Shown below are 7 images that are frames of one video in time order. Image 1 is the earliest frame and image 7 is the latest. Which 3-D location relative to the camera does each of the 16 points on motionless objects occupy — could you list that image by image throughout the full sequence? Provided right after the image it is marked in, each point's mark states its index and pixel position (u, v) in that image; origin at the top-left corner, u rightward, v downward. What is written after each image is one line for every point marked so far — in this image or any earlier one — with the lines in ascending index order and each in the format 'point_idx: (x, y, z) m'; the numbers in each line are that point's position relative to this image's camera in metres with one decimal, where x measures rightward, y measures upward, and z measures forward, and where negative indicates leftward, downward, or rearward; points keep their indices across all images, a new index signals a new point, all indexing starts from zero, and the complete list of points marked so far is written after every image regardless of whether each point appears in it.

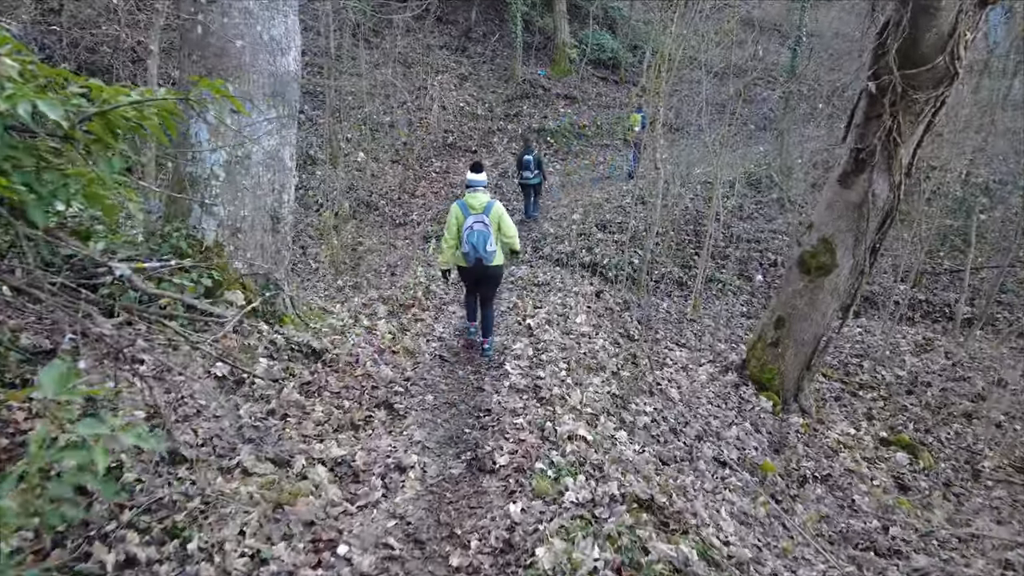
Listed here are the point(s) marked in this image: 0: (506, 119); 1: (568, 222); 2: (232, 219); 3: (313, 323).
0: (-0.2, +4.8, +18.1) m
1: (+1.1, +1.3, +12.4) m
2: (-2.3, +0.6, +5.2) m
3: (-1.8, -0.3, +5.9) m
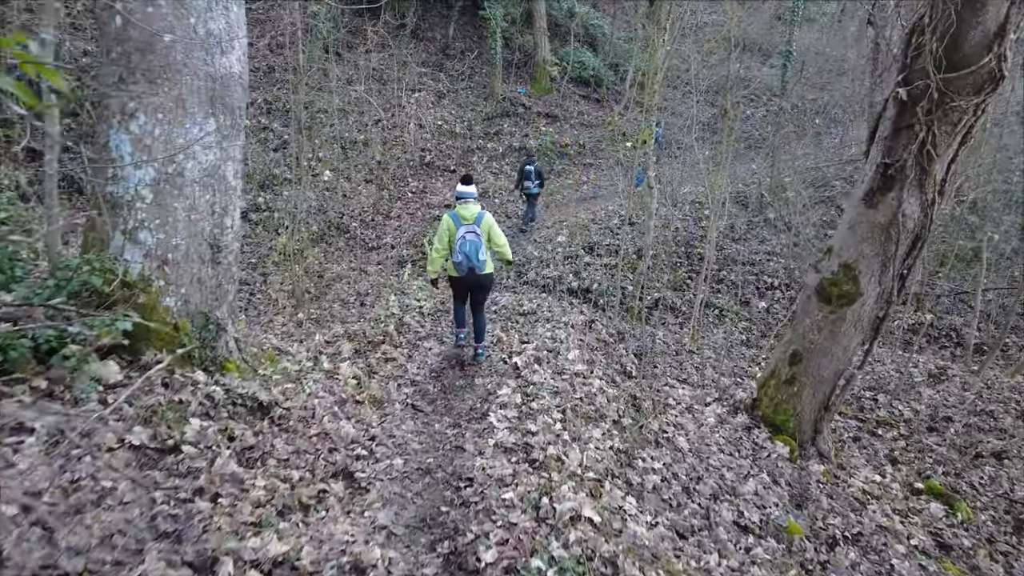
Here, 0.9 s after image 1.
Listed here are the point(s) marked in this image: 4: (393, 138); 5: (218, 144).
0: (-0.7, +4.1, +17.4) m
1: (+0.8, +0.8, +11.6) m
2: (-2.4, +0.3, +4.3) m
3: (-2.0, -0.6, +5.0) m
4: (-2.9, +3.7, +15.6) m
5: (-2.1, +1.0, +4.5) m
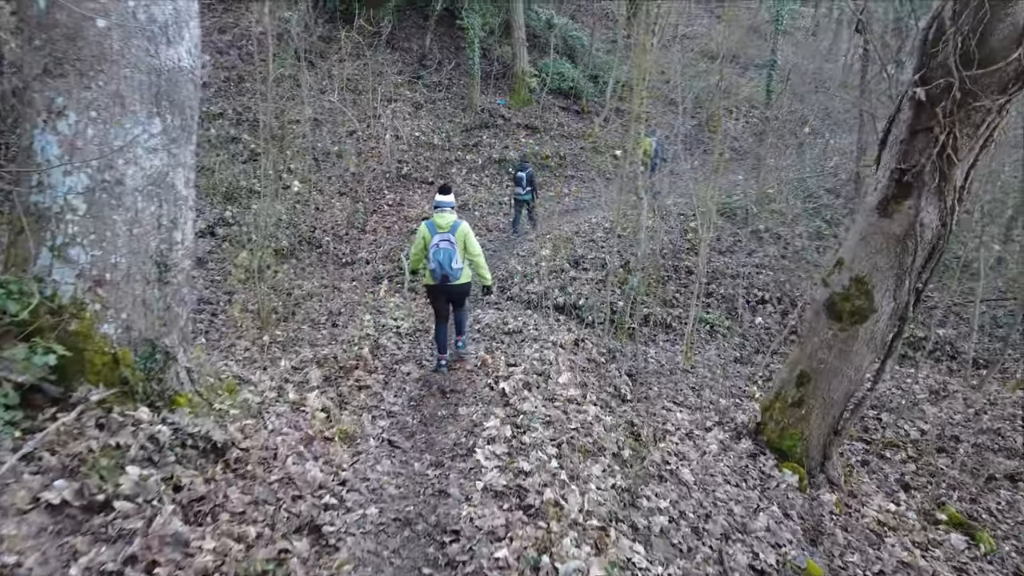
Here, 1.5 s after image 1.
0: (-1.3, +3.7, +17.0) m
1: (+0.4, +0.5, +11.2) m
2: (-2.4, +0.1, +3.8) m
3: (-2.0, -0.8, +4.4) m
4: (-3.4, +3.3, +15.1) m
5: (-2.2, +0.9, +4.0) m
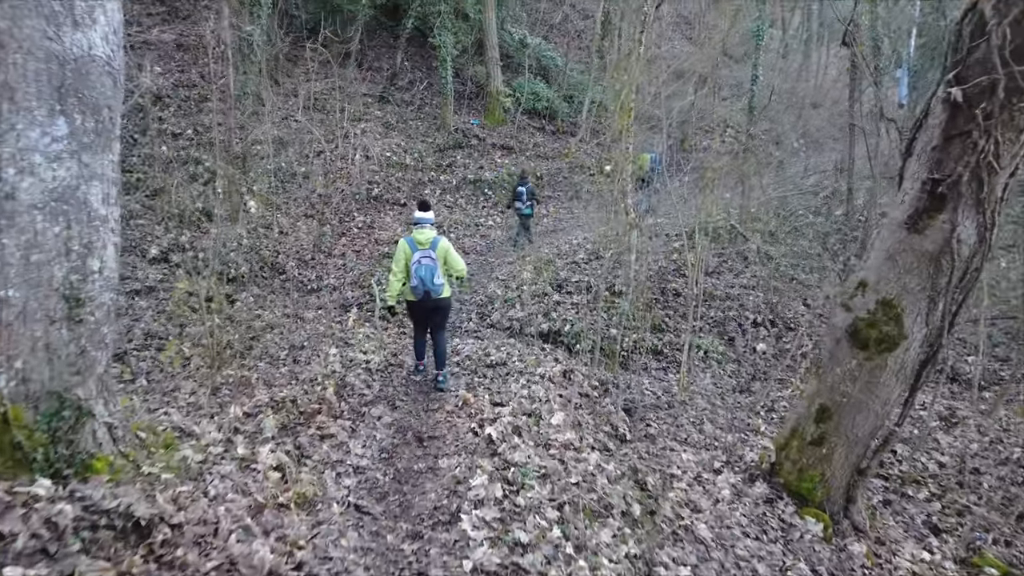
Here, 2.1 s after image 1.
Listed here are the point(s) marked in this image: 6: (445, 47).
0: (-1.9, +3.0, +16.4) m
1: (+0.1, +0.1, +10.5) m
2: (-2.5, -0.1, +3.0) m
3: (-2.1, -1.0, +3.6) m
4: (-3.9, +2.7, +14.4) m
5: (-2.2, +0.7, +3.3) m
6: (-1.9, +6.8, +18.0) m
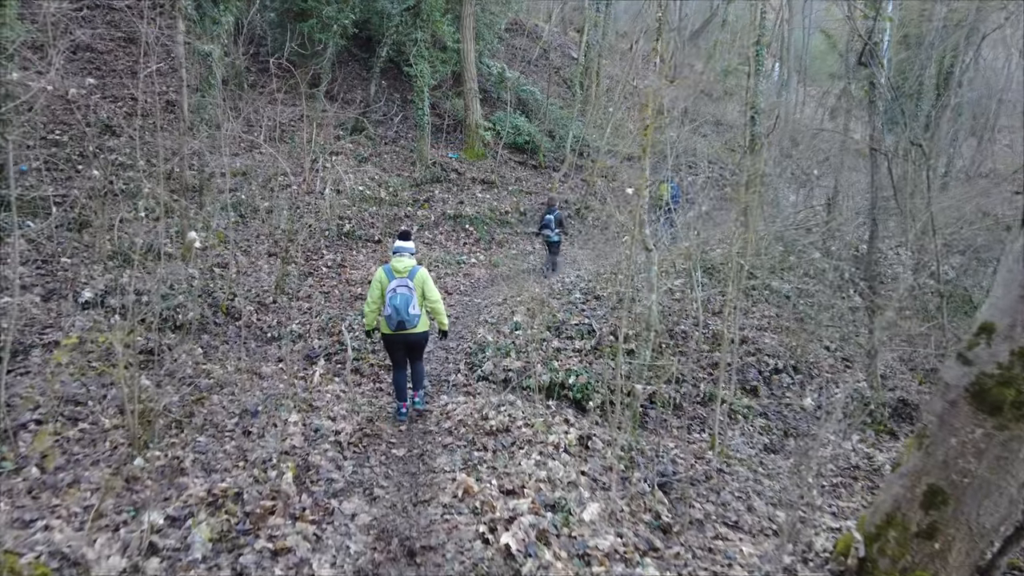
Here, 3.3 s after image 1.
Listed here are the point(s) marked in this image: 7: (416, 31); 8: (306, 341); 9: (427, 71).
0: (-2.3, +2.0, +15.2) m
1: (0.0, -0.5, +9.3) m
2: (-2.3, -0.3, +1.6) m
3: (-1.9, -1.3, +2.2) m
4: (-4.3, +1.7, +13.1) m
5: (-2.0, +0.5, +2.0) m
6: (-2.4, +5.6, +17.1) m
7: (-2.7, +7.1, +17.8) m
8: (-2.8, -0.7, +8.6) m
9: (-2.3, +5.9, +17.4) m
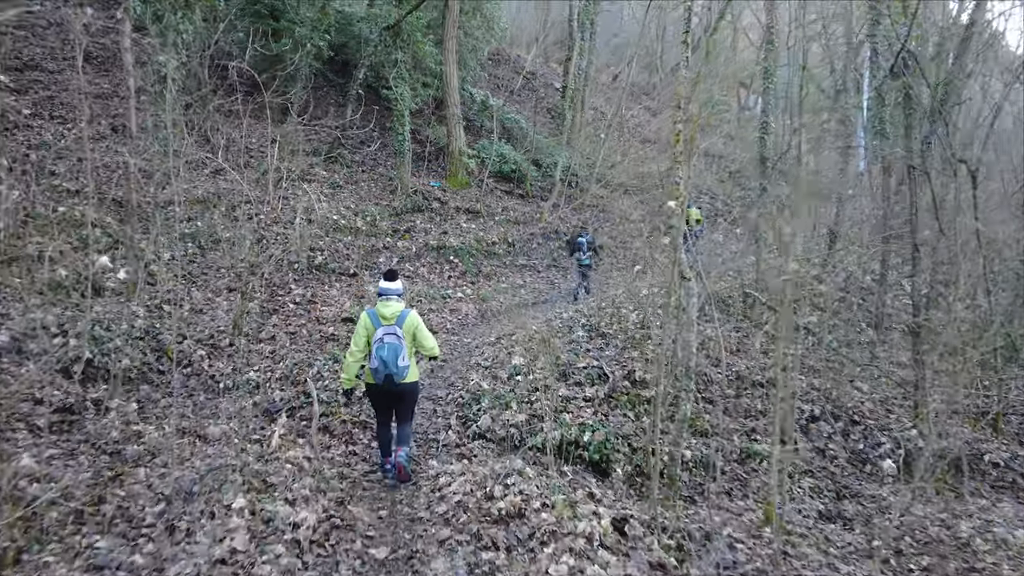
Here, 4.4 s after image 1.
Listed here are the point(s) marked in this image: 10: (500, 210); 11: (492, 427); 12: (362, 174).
0: (-2.6, +1.2, +13.9) m
1: (-0.1, -1.0, +8.0) m
2: (-2.0, -0.3, +0.3) m
3: (-1.7, -1.3, +0.8) m
4: (-4.4, +1.0, +11.8) m
5: (-1.8, +0.4, +0.7) m
6: (-2.8, +4.7, +16.0) m
7: (-3.1, +6.2, +16.8) m
8: (-2.8, -1.2, +7.2) m
9: (-2.7, +4.9, +16.4) m
10: (-0.3, +2.0, +16.7) m
11: (-0.2, -1.4, +6.5) m
12: (-3.7, +2.8, +15.8) m
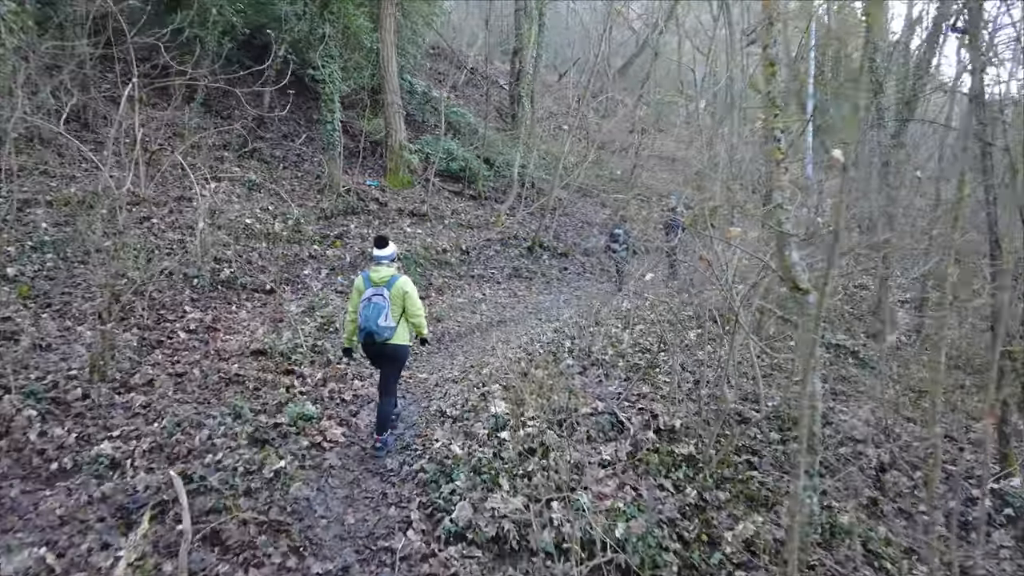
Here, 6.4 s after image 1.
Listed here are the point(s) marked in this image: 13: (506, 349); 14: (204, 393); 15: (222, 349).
0: (-3.4, +0.8, +11.5) m
1: (-0.2, -1.2, +5.7) m
2: (-1.4, -0.4, -2.1) m
3: (-1.1, -1.4, -1.5) m
4: (-5.0, +0.7, +9.1) m
5: (-1.3, +0.3, -1.7) m
6: (-3.8, +4.3, +13.6) m
7: (-4.3, +5.8, +14.3) m
8: (-2.9, -1.4, +4.7) m
9: (-3.8, +4.5, +14.0) m
10: (-1.4, +1.7, +14.4) m
11: (-0.2, -1.6, +4.2) m
12: (-4.7, +2.4, +13.2) m
13: (0.0, -0.8, +7.9) m
14: (-3.0, -1.0, +6.3) m
15: (-3.4, -0.7, +7.4) m
